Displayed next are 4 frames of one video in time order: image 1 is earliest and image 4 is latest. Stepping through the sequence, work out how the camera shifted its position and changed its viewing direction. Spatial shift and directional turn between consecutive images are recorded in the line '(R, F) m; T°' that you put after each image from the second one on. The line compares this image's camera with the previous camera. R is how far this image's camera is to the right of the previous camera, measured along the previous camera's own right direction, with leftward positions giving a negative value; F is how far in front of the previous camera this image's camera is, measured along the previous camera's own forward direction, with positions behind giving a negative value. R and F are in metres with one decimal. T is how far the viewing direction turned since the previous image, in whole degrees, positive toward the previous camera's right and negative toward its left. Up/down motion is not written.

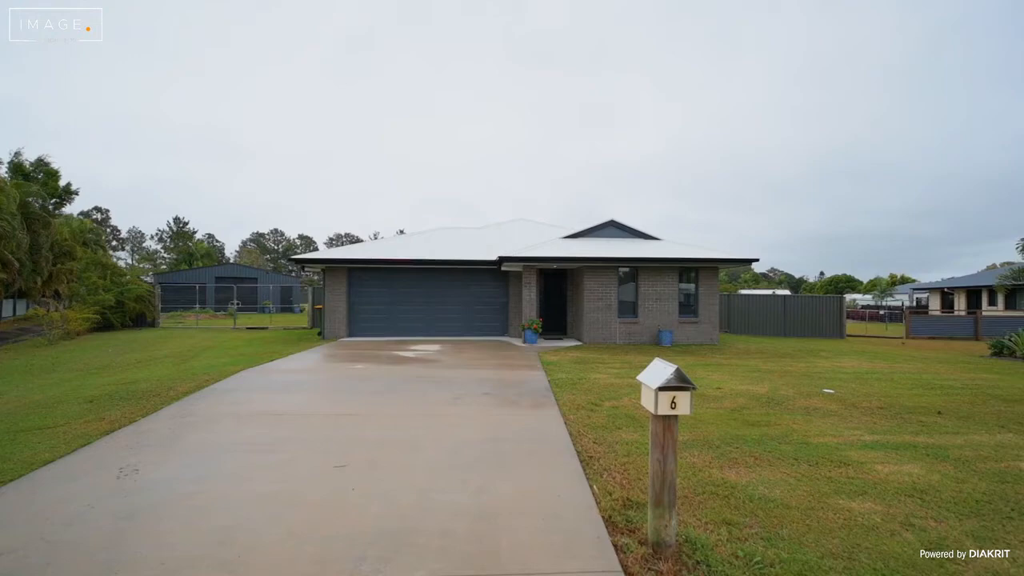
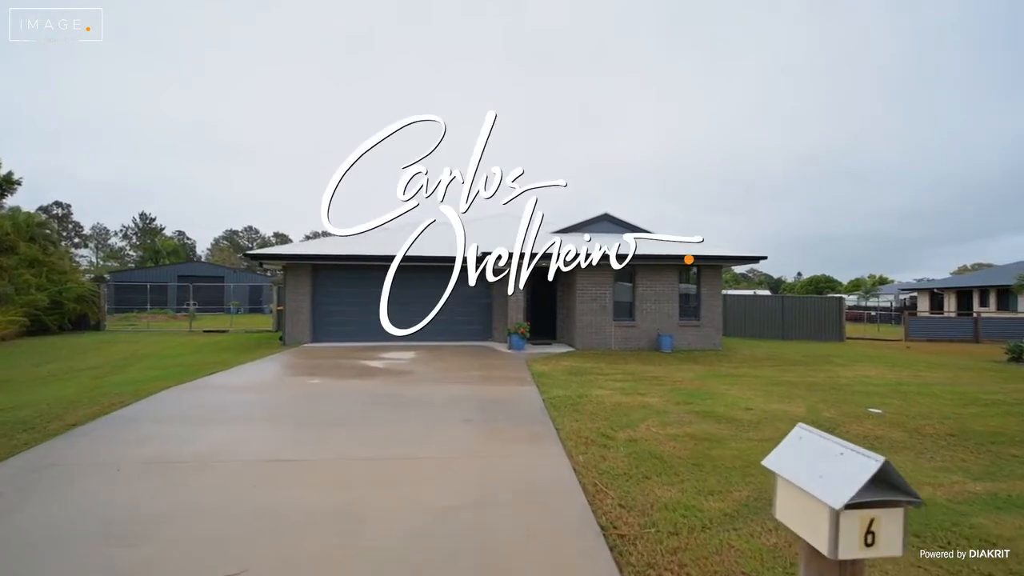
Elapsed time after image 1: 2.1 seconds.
(-0.1, +1.3) m; +2°
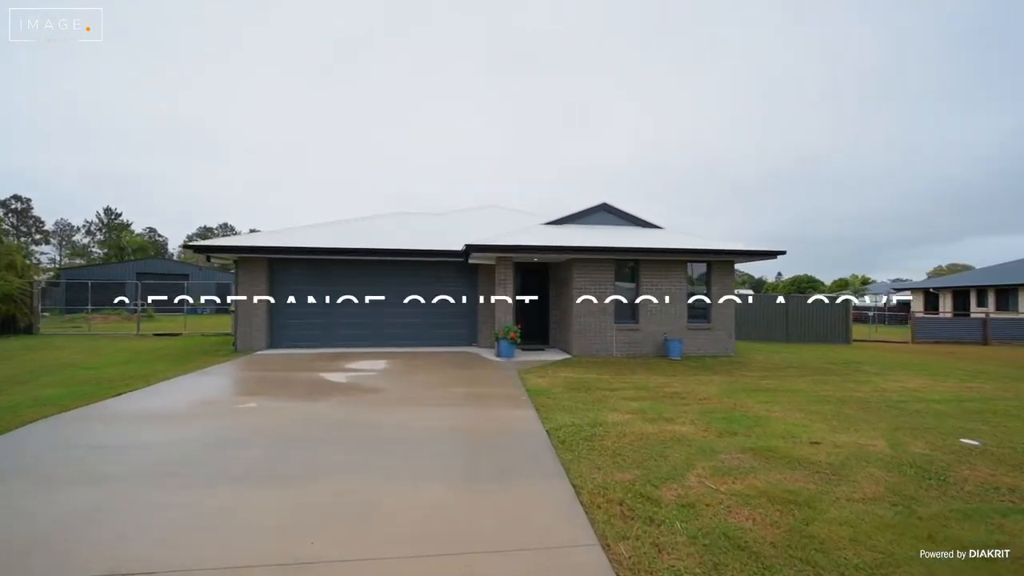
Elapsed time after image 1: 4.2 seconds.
(-0.1, +1.5) m; +2°
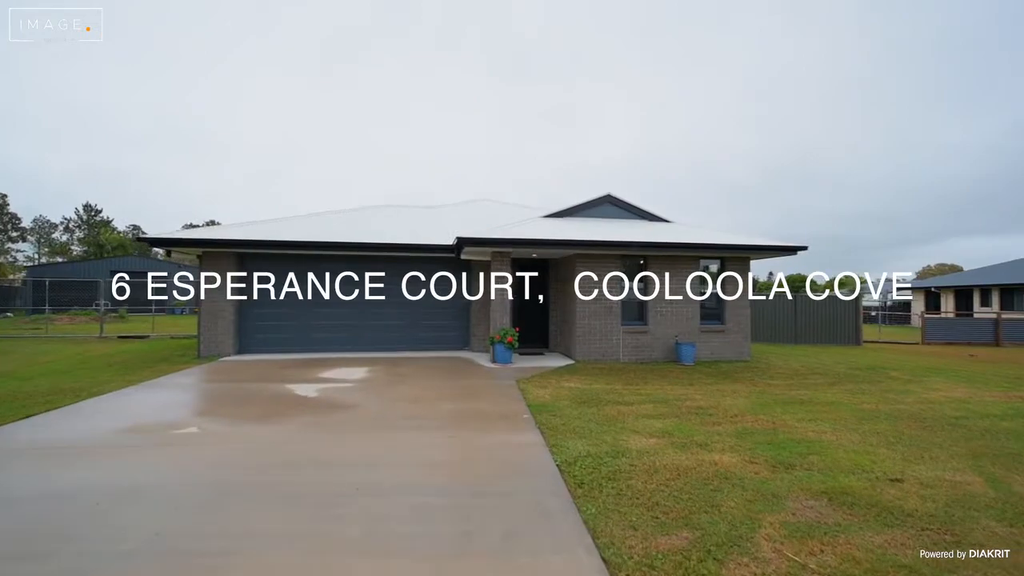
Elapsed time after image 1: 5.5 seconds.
(-0.1, +1.0) m; +1°
